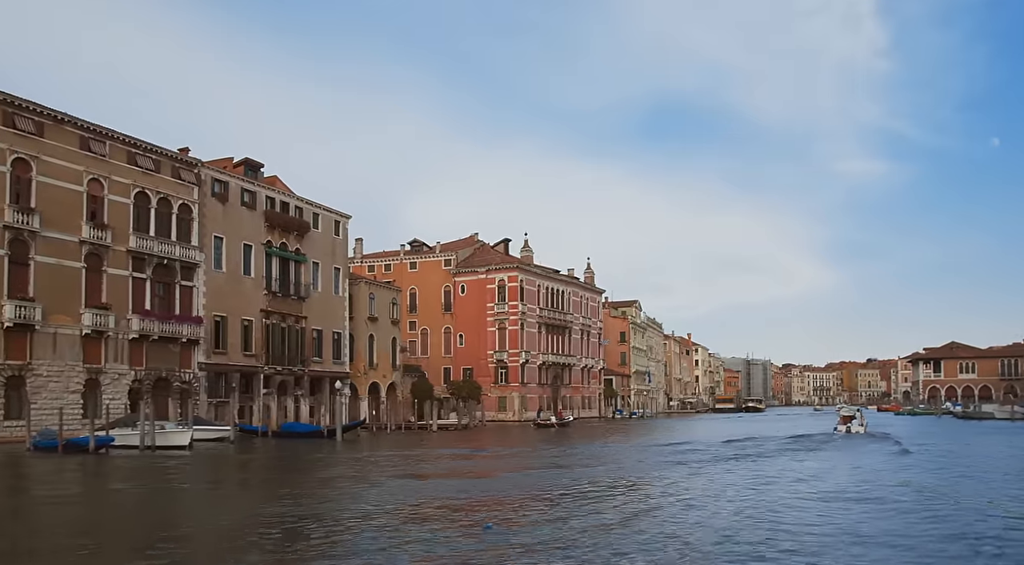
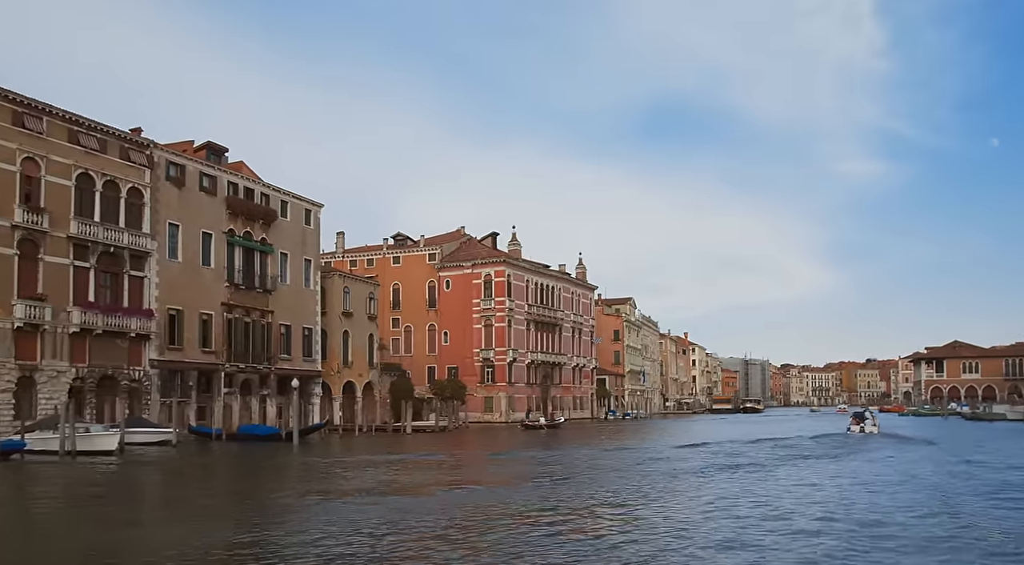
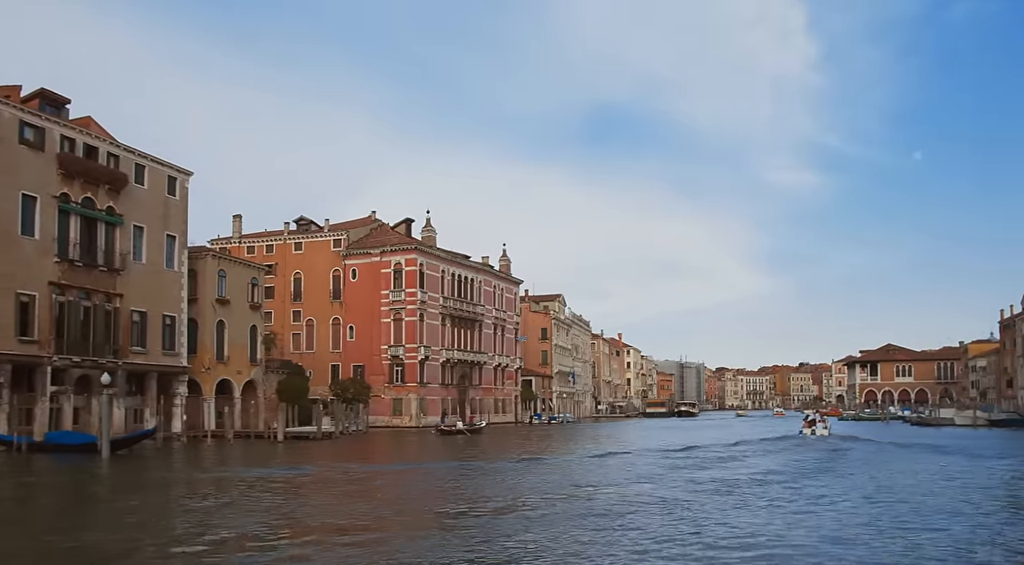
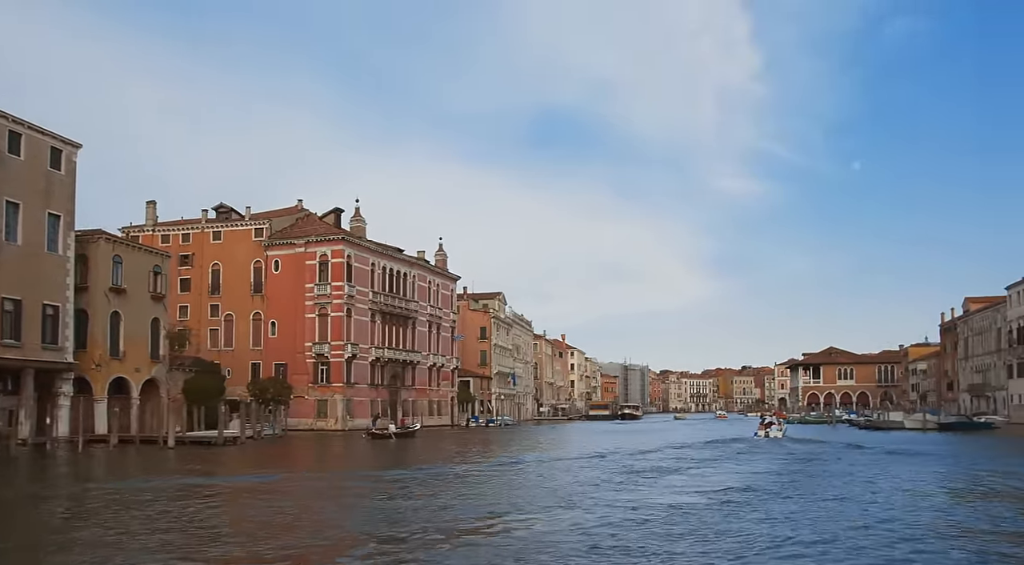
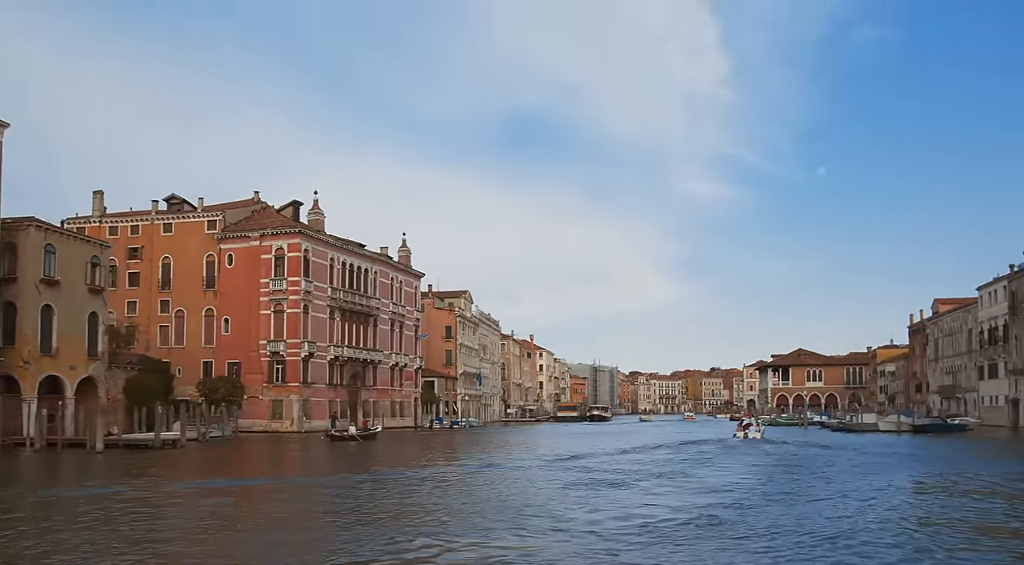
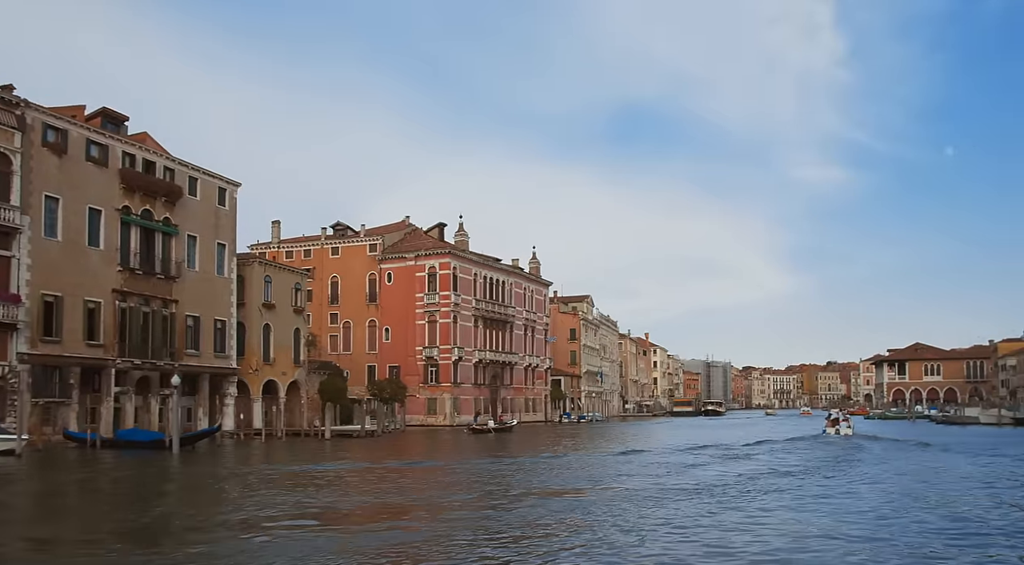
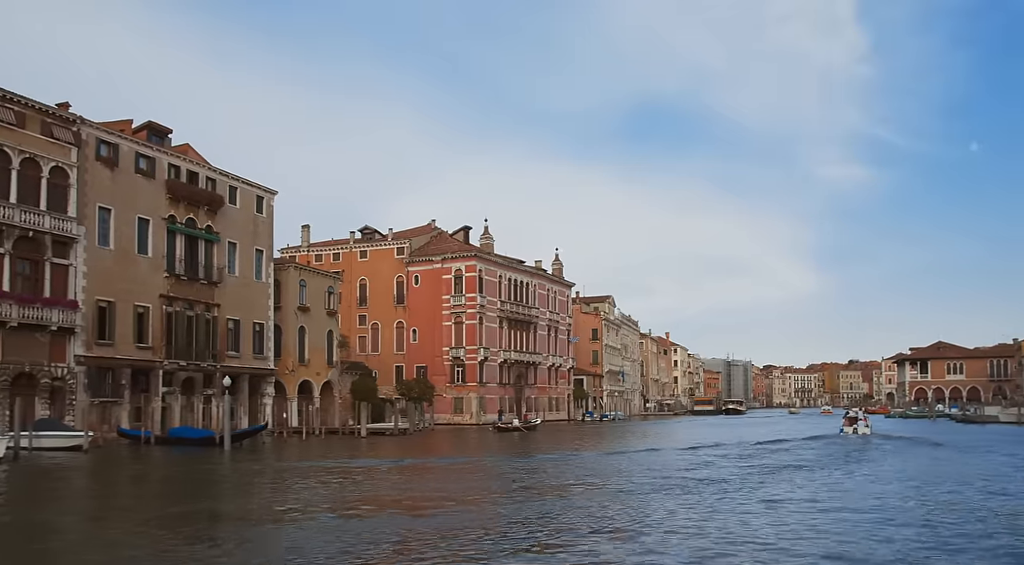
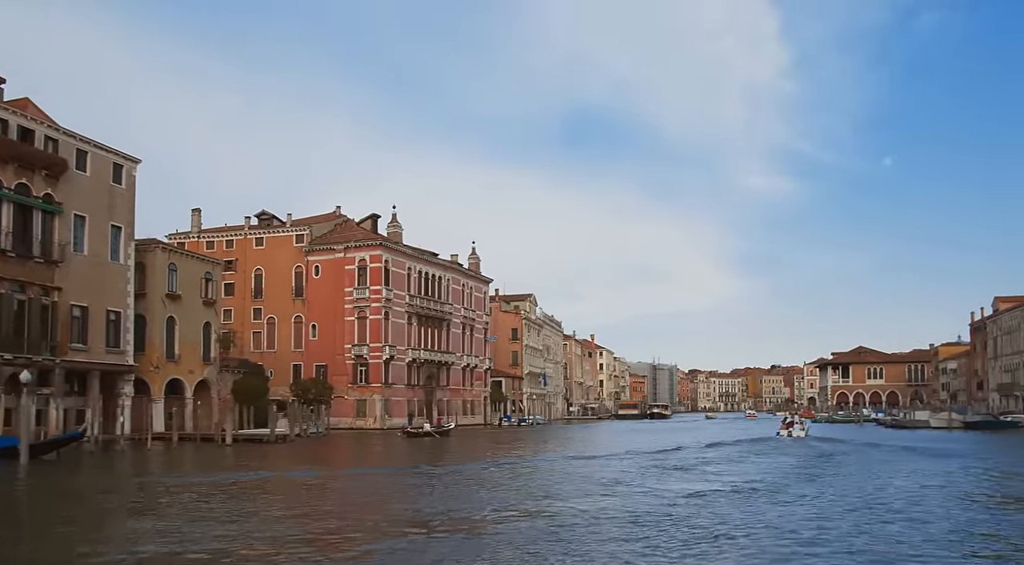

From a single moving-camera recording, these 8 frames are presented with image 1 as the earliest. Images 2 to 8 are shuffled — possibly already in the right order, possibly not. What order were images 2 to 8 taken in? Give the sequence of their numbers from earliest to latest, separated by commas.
2, 7, 6, 3, 8, 4, 5
